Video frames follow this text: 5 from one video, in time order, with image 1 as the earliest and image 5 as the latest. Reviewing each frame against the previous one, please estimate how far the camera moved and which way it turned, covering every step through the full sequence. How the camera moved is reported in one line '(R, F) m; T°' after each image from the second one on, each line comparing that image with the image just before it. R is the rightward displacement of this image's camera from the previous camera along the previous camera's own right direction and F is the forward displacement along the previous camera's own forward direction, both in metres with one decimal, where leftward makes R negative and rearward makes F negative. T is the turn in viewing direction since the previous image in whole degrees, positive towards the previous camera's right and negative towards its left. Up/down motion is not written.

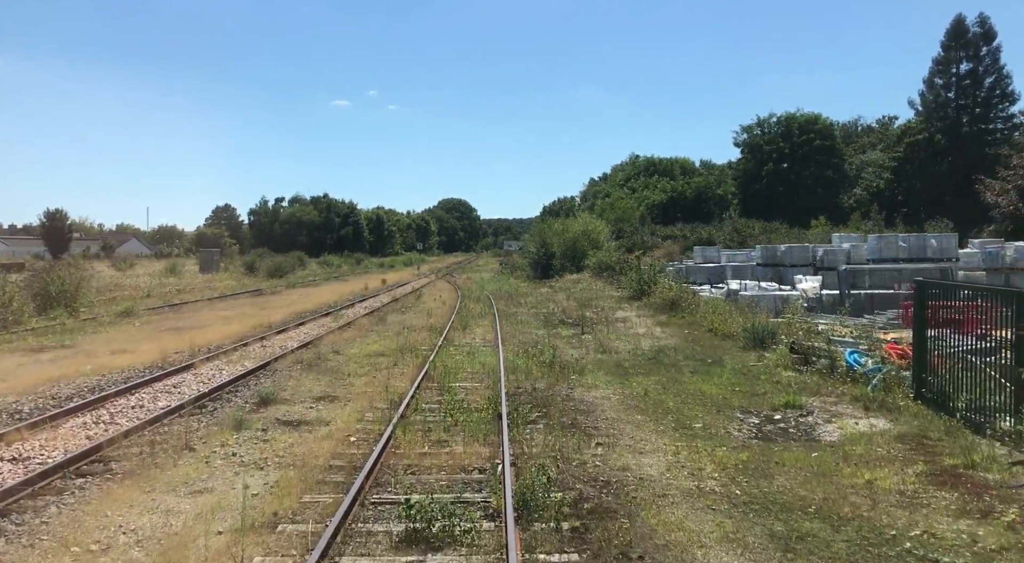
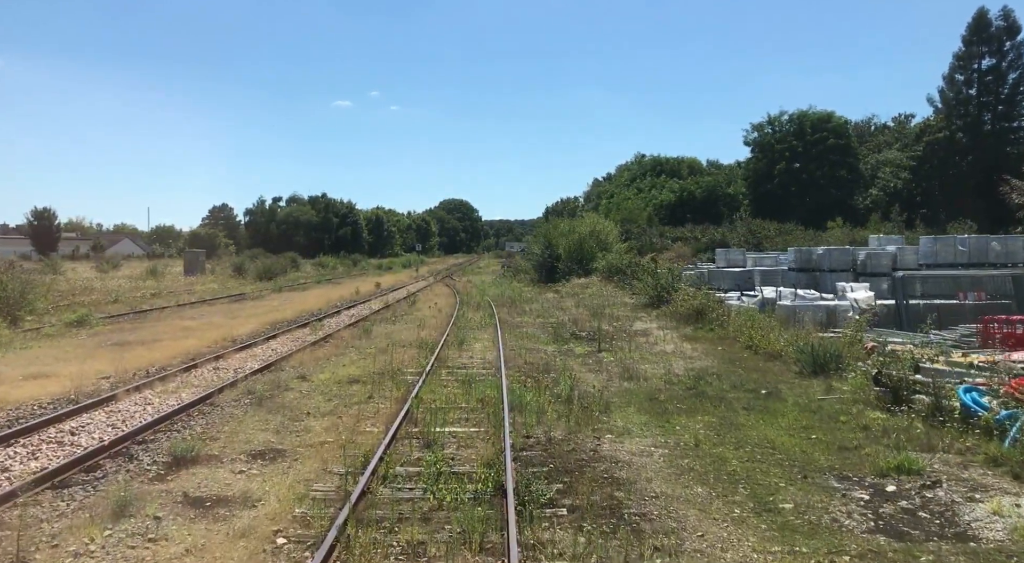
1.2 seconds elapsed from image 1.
(-0.1, +3.0) m; 0°
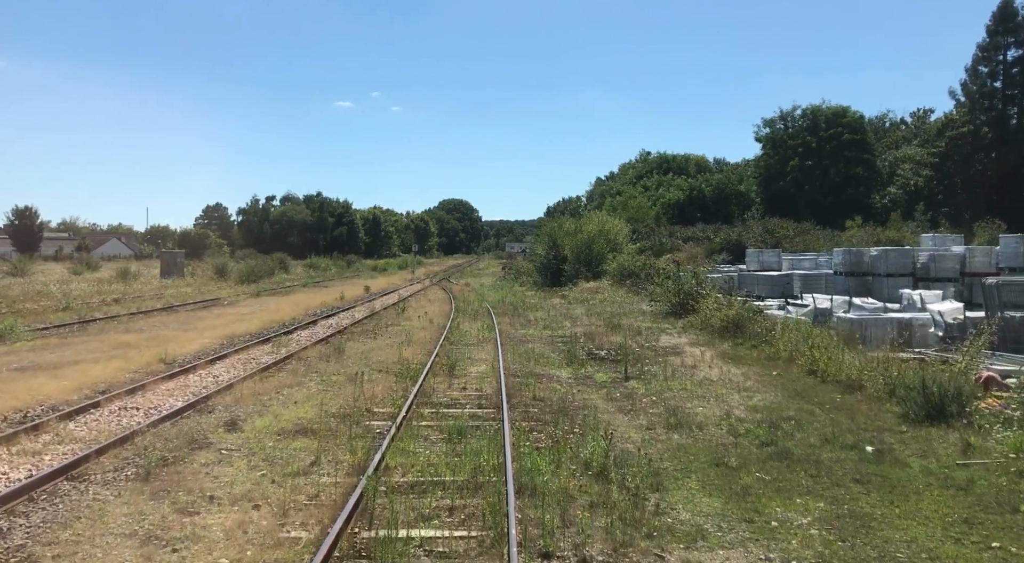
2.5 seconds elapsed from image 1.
(-0.1, +3.5) m; 0°
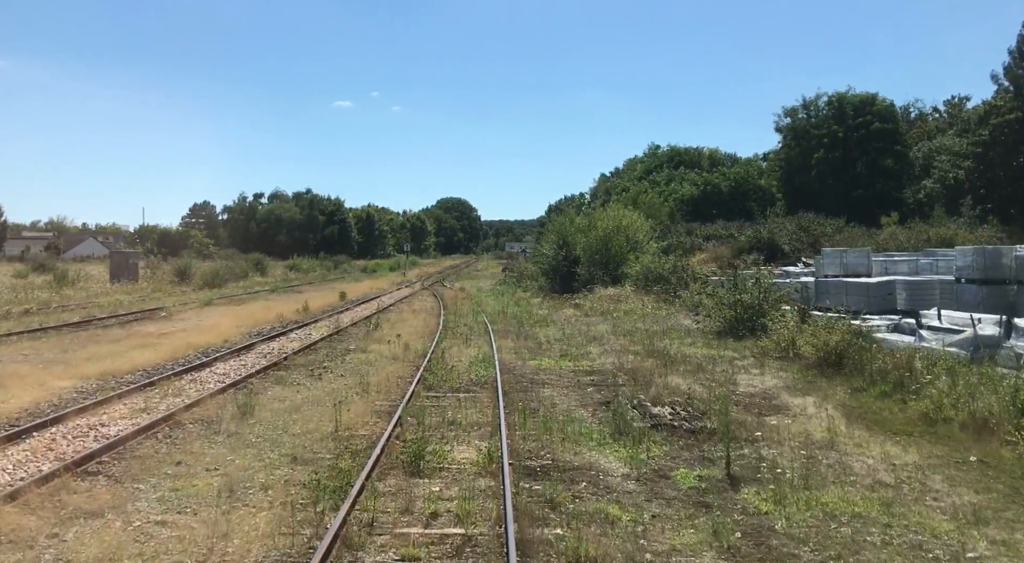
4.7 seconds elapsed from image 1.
(-0.1, +6.0) m; 0°
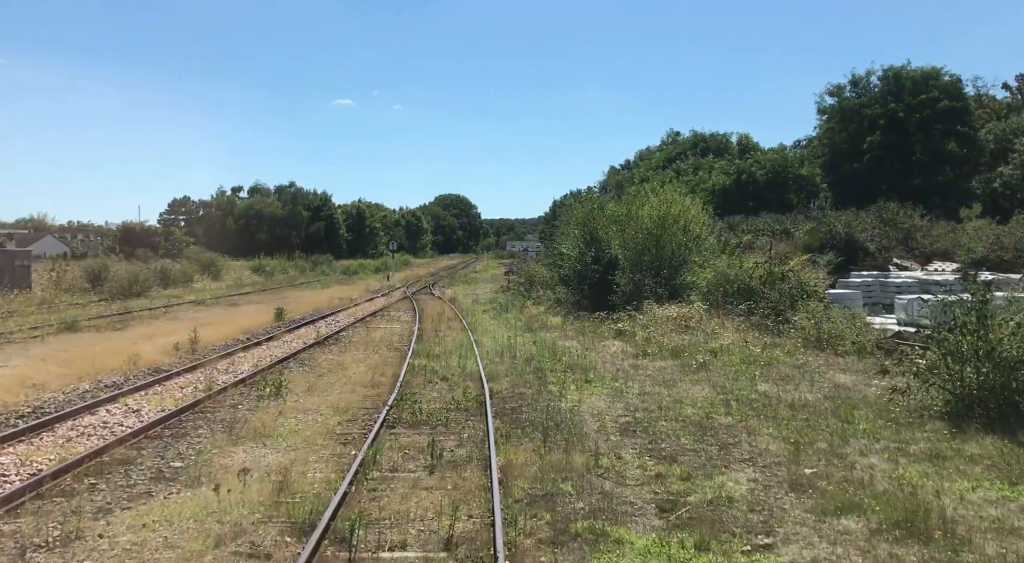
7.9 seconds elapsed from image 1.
(-0.2, +9.7) m; 0°
